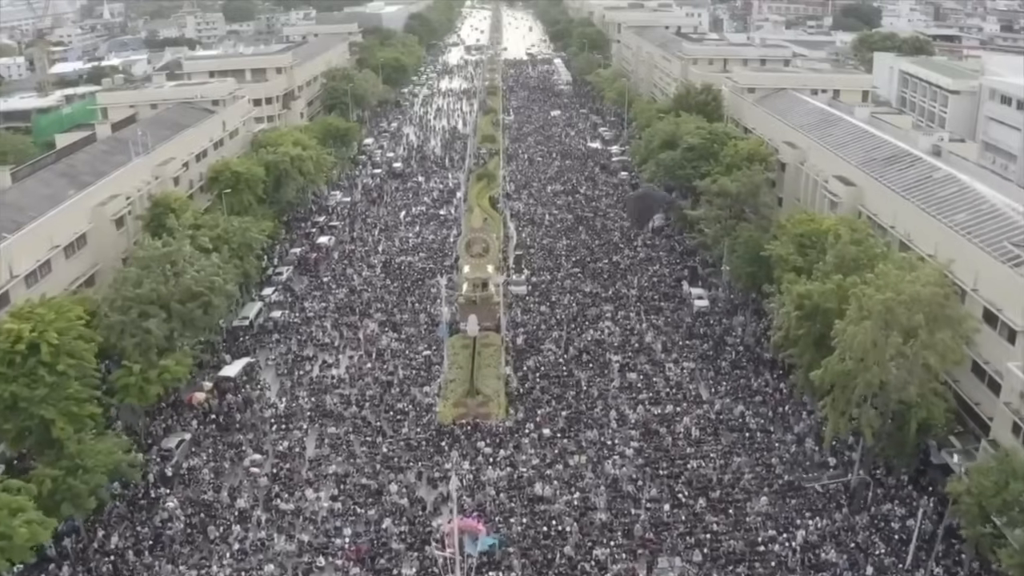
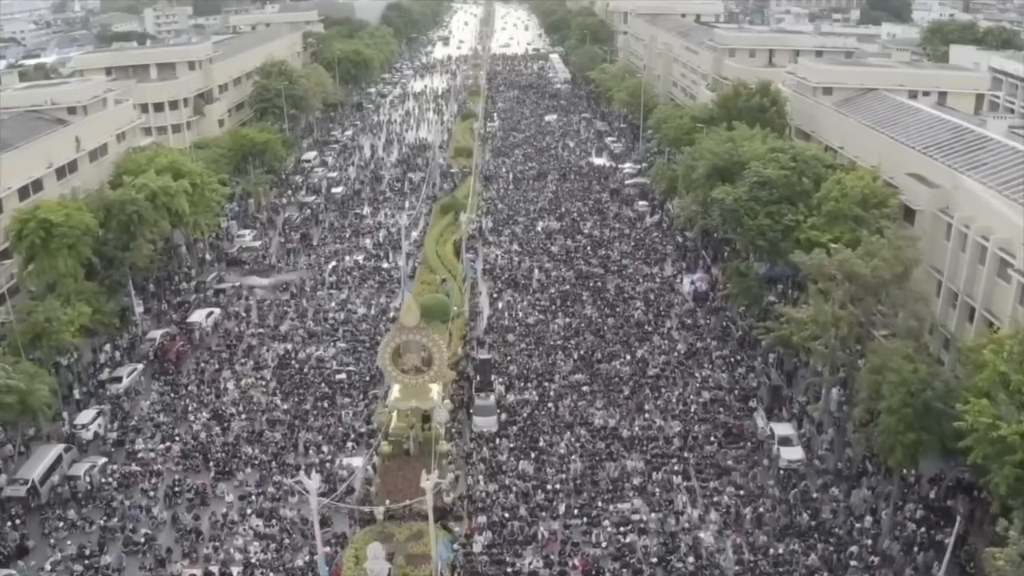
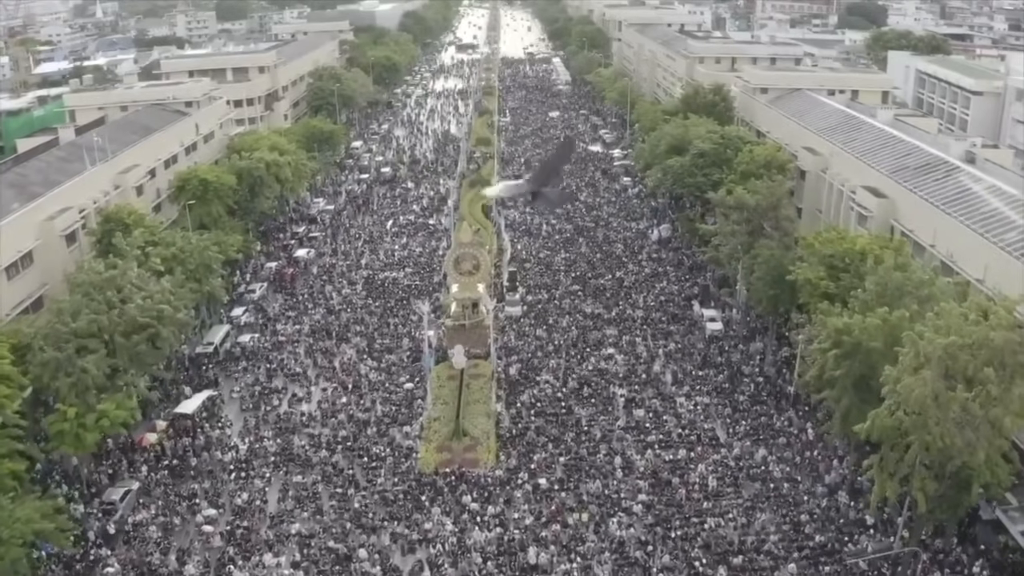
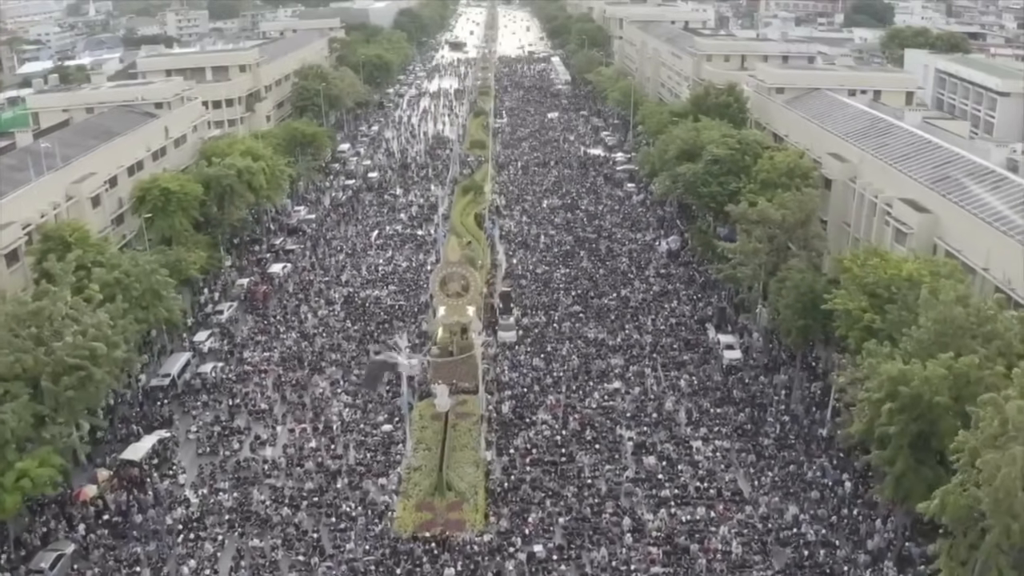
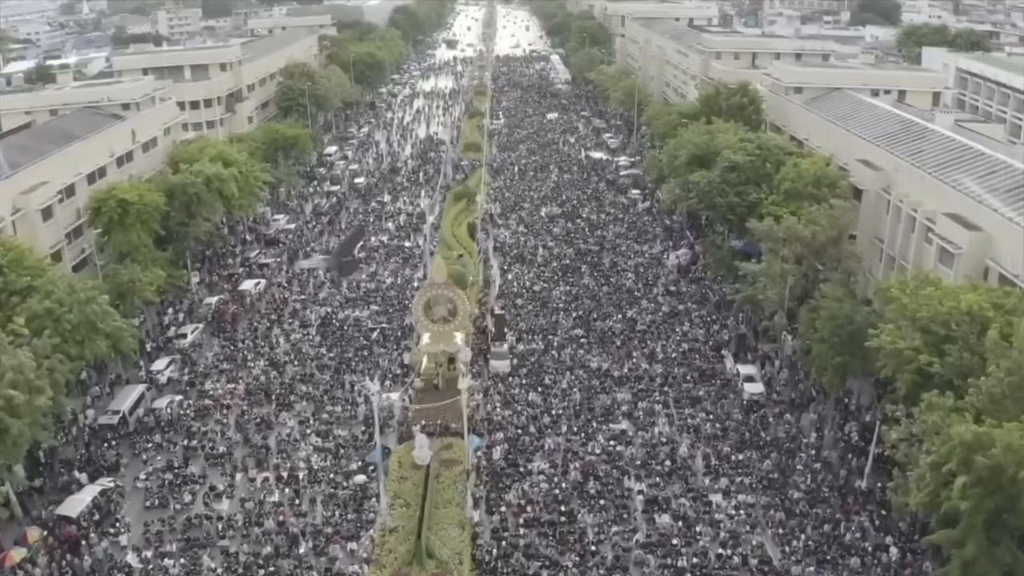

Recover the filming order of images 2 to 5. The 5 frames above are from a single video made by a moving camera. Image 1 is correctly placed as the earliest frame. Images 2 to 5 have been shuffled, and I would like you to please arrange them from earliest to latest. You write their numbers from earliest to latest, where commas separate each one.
3, 4, 5, 2
